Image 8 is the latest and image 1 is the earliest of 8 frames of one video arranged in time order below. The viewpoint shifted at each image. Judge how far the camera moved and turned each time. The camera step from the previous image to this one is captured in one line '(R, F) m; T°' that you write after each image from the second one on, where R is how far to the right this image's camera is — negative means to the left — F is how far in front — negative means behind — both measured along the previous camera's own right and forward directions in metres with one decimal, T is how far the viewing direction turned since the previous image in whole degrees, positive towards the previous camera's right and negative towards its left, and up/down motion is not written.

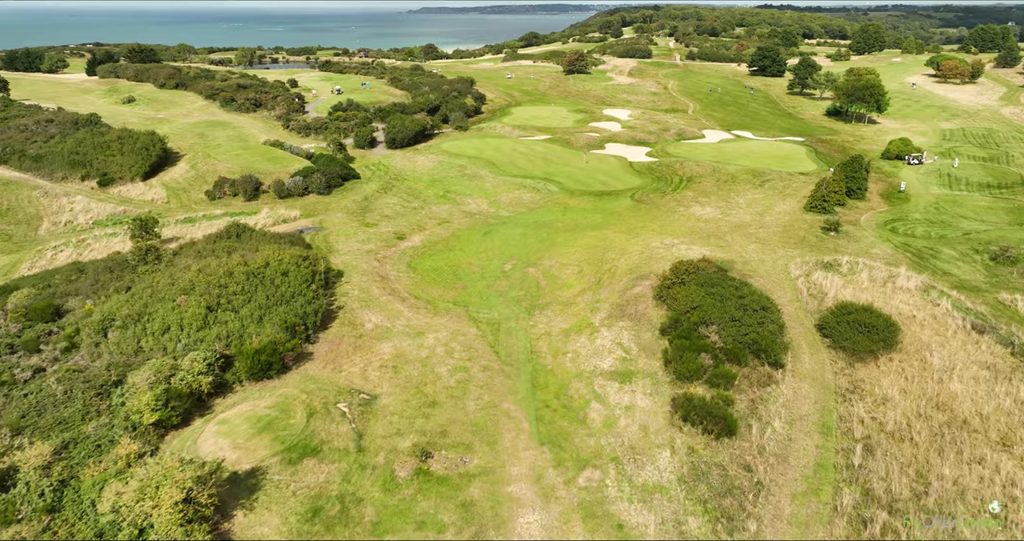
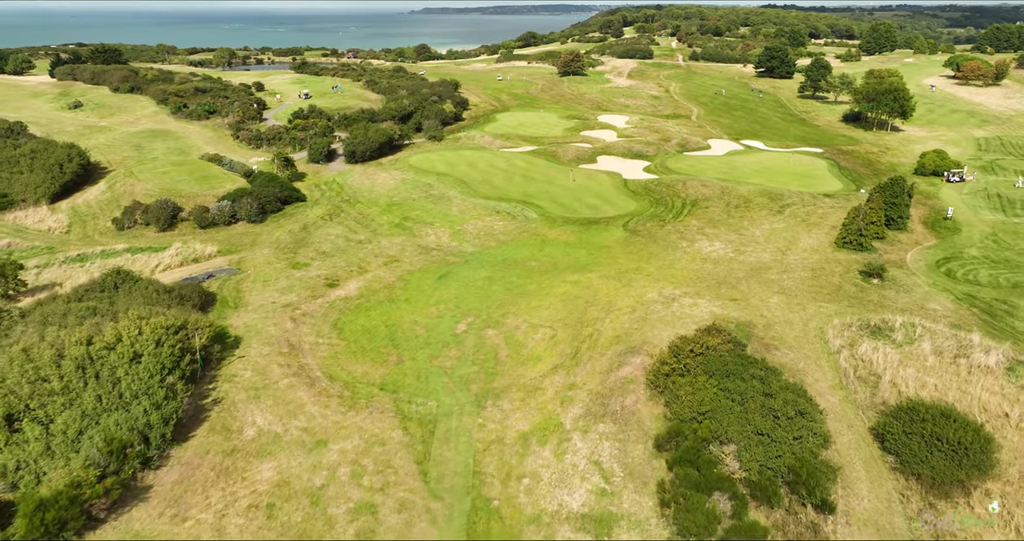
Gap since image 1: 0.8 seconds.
(+2.1, +9.1) m; 0°
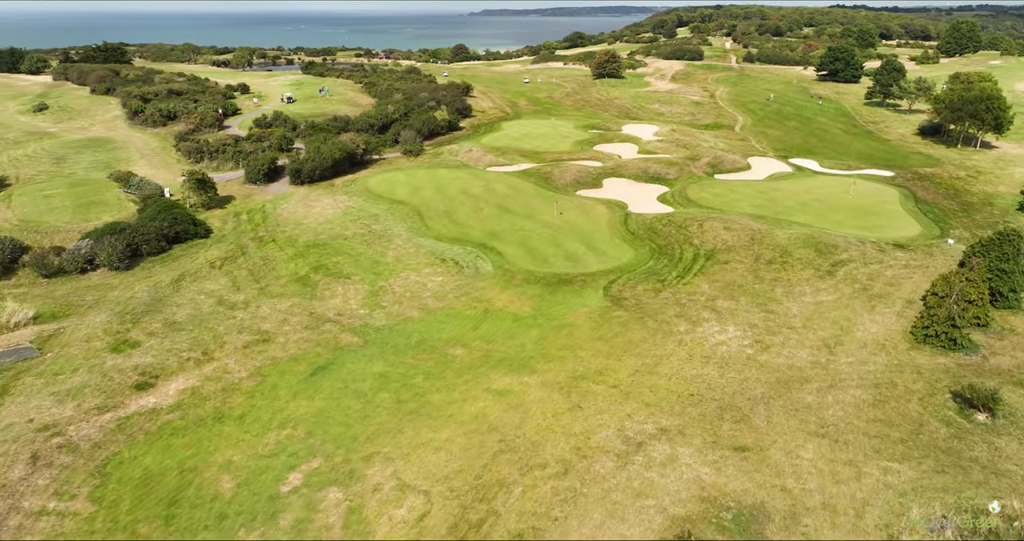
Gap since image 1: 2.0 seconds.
(+5.2, +12.5) m; -4°
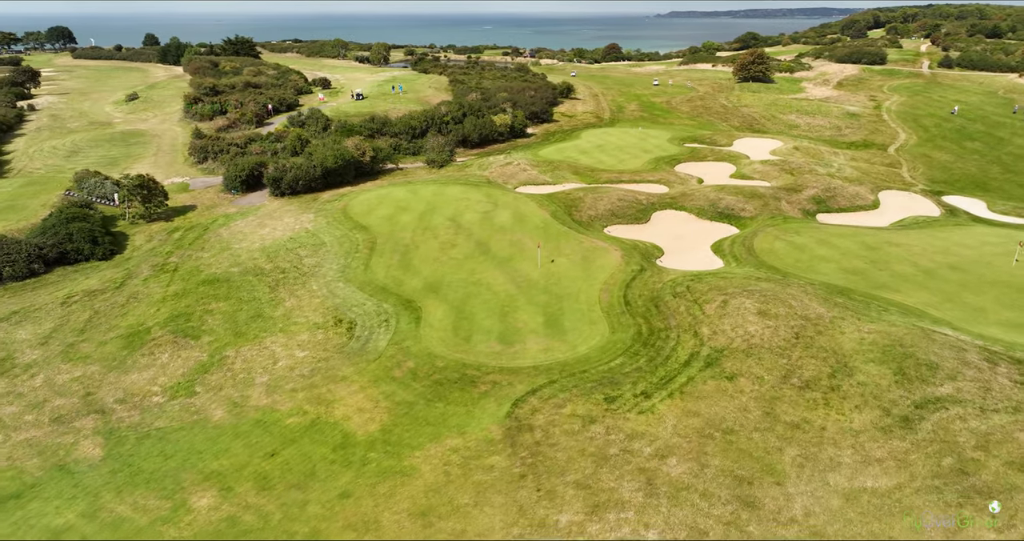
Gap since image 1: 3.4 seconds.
(+8.5, +12.2) m; -13°
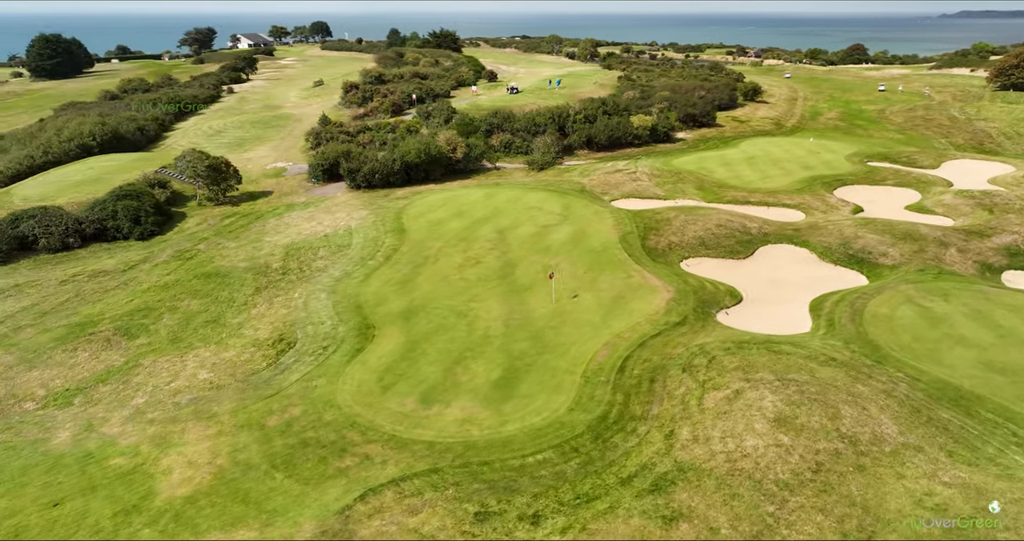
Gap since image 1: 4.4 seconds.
(+7.2, +6.9) m; -18°
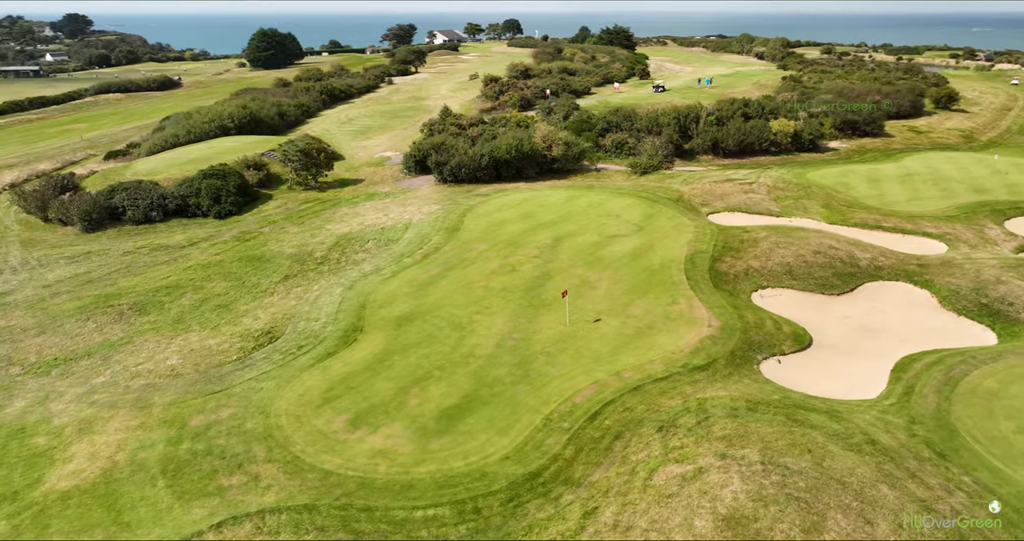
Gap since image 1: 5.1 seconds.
(+5.1, +3.5) m; -14°
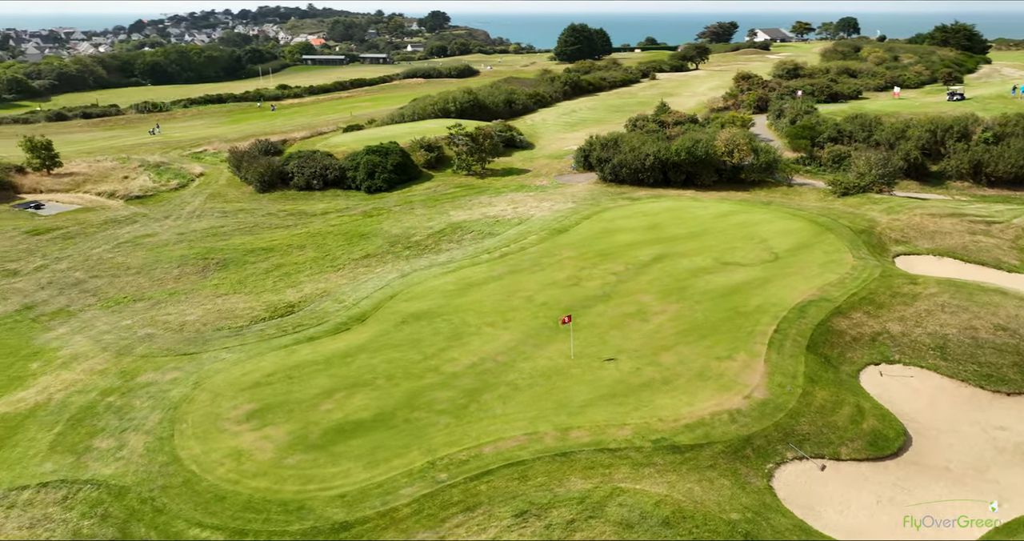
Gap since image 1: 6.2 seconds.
(+7.2, +4.6) m; -24°
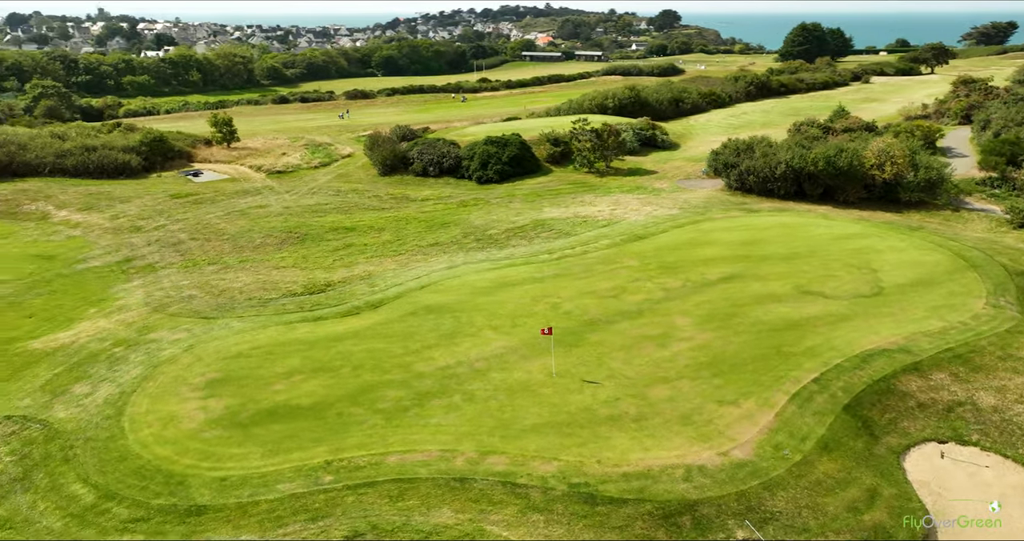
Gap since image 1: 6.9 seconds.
(+5.0, +2.3) m; -17°
